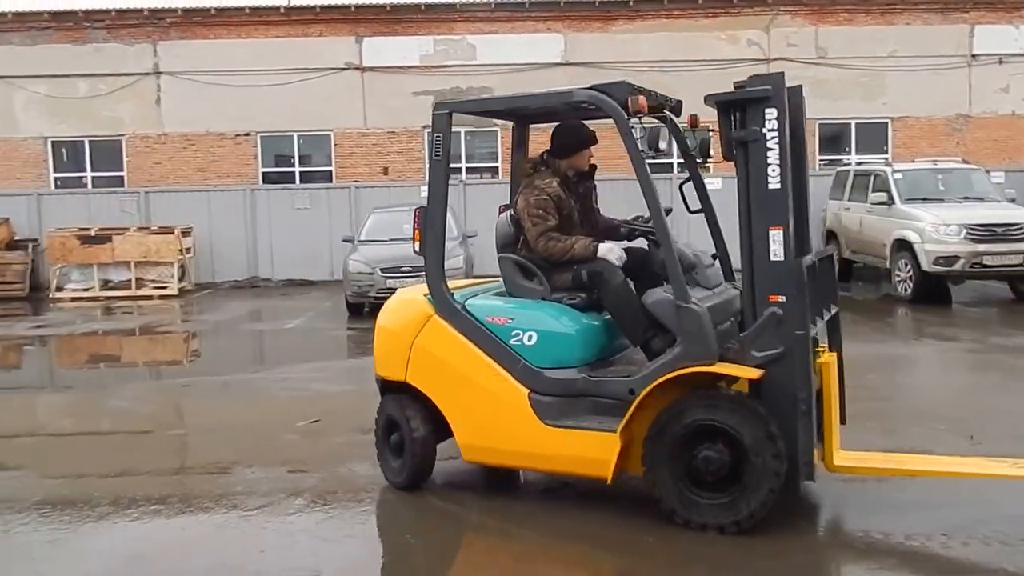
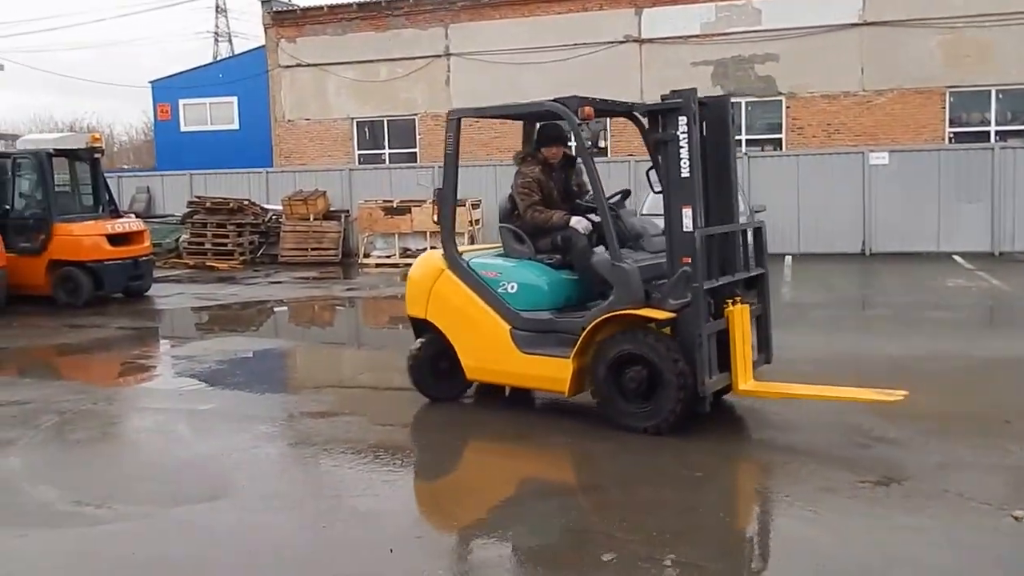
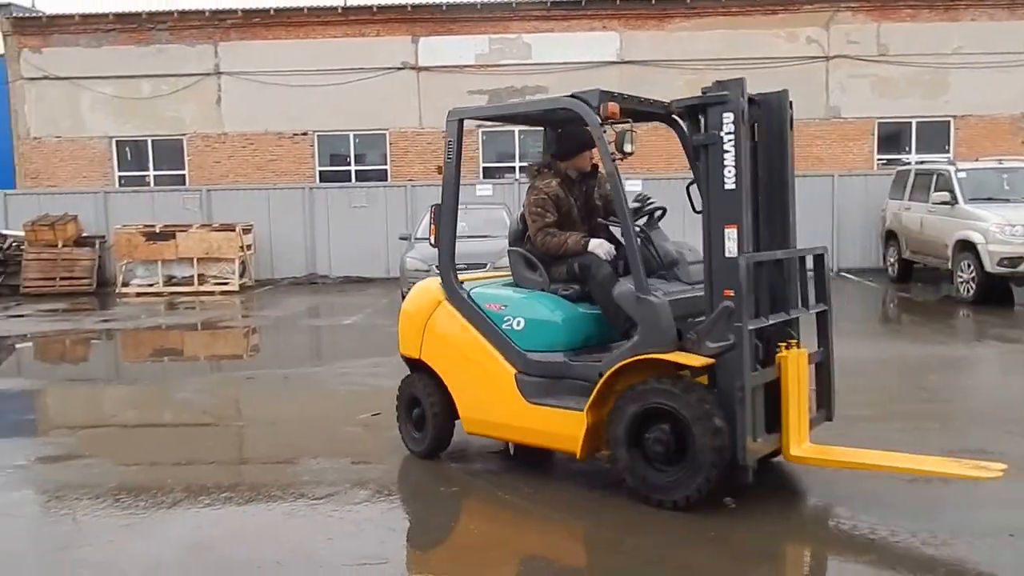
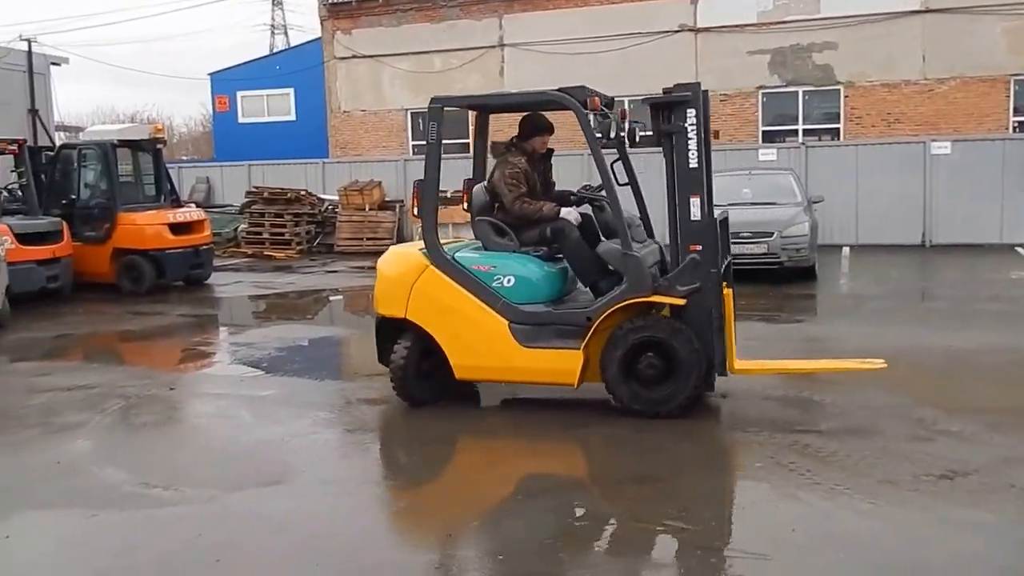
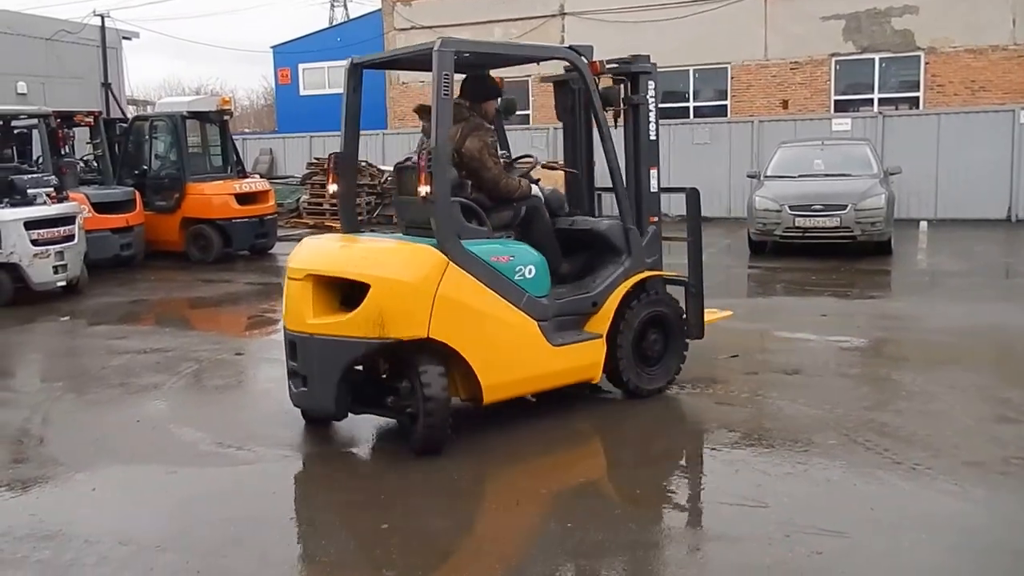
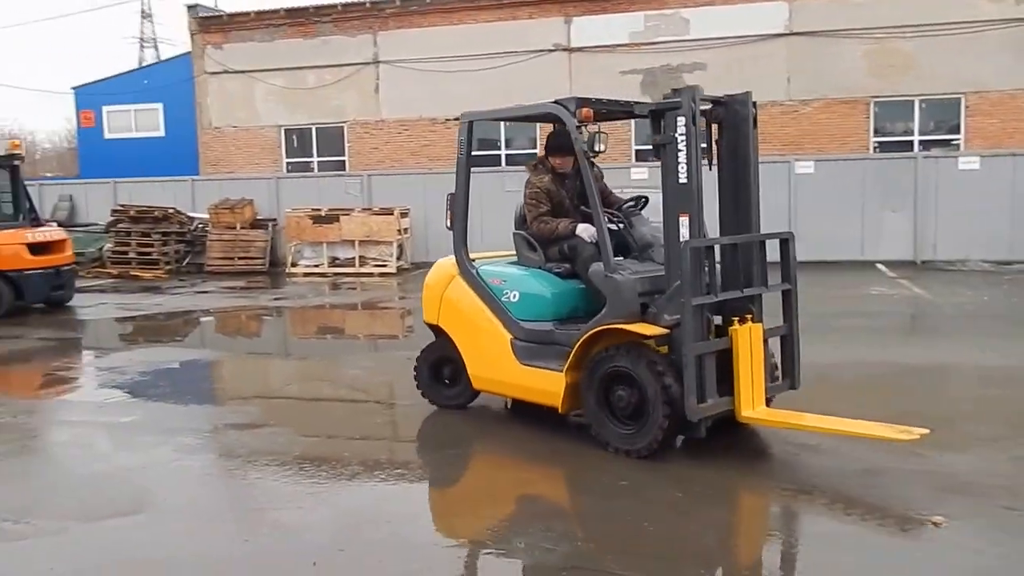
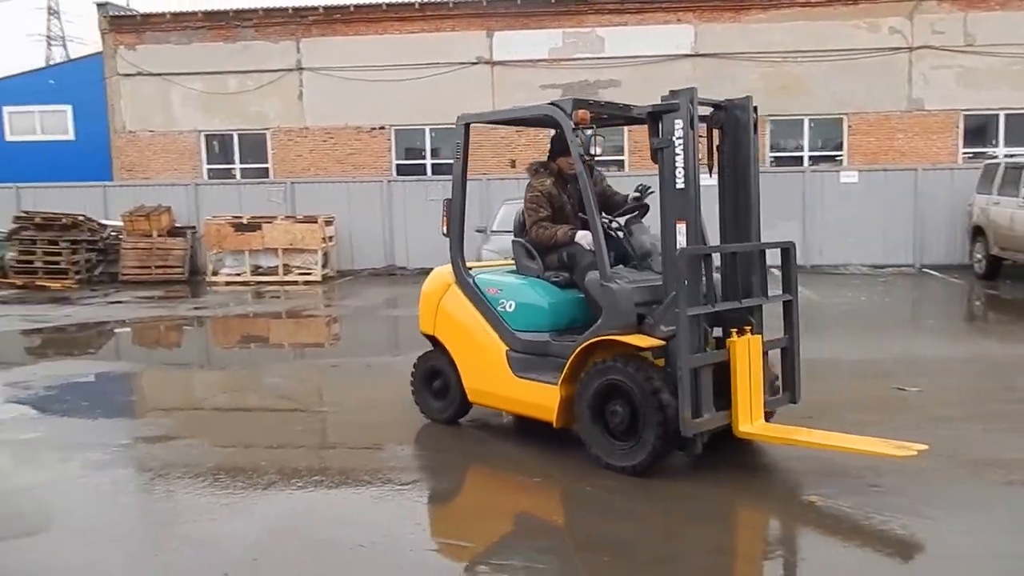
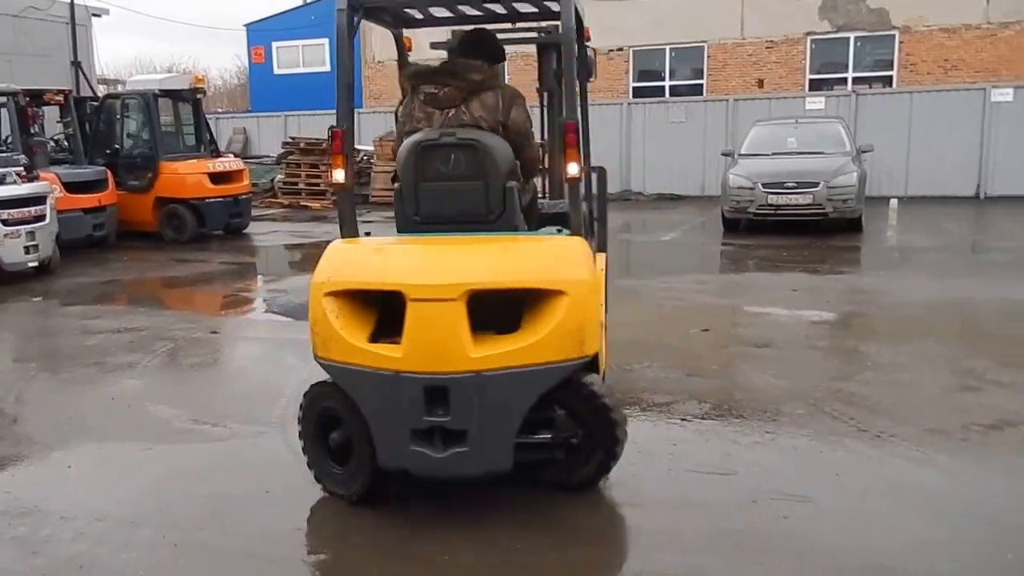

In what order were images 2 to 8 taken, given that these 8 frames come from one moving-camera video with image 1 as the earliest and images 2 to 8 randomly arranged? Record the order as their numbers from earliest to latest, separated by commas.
3, 7, 6, 2, 4, 5, 8
